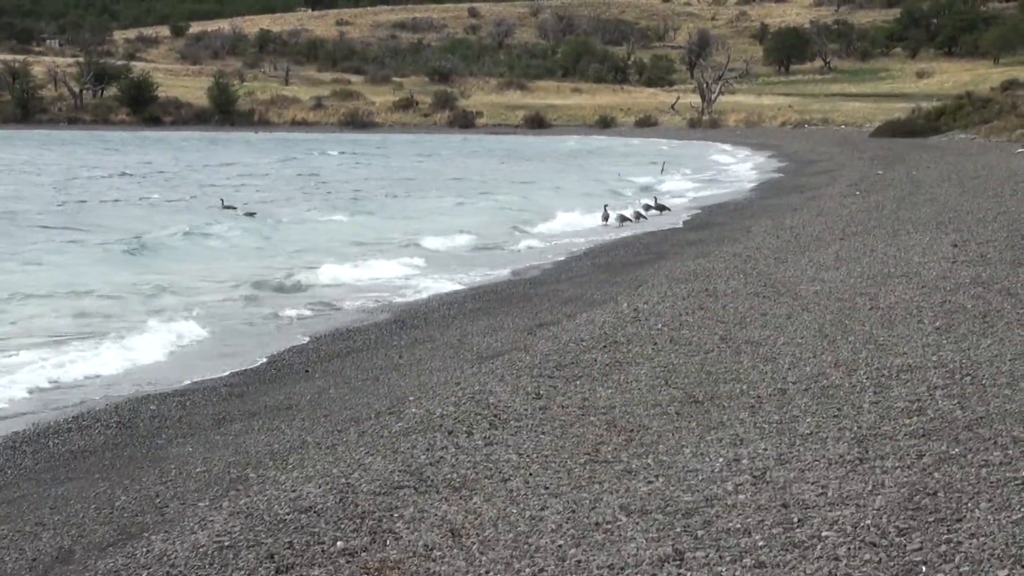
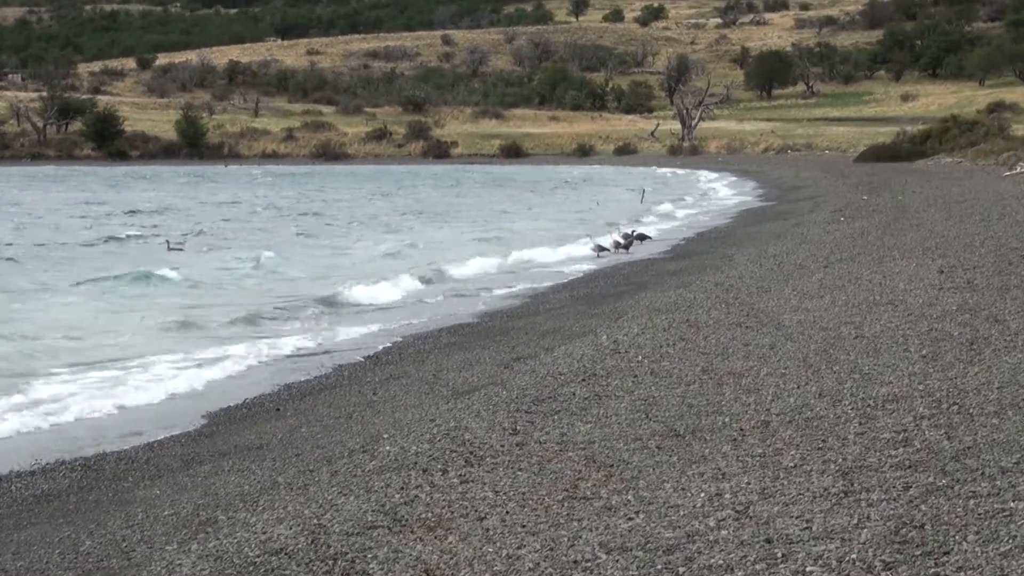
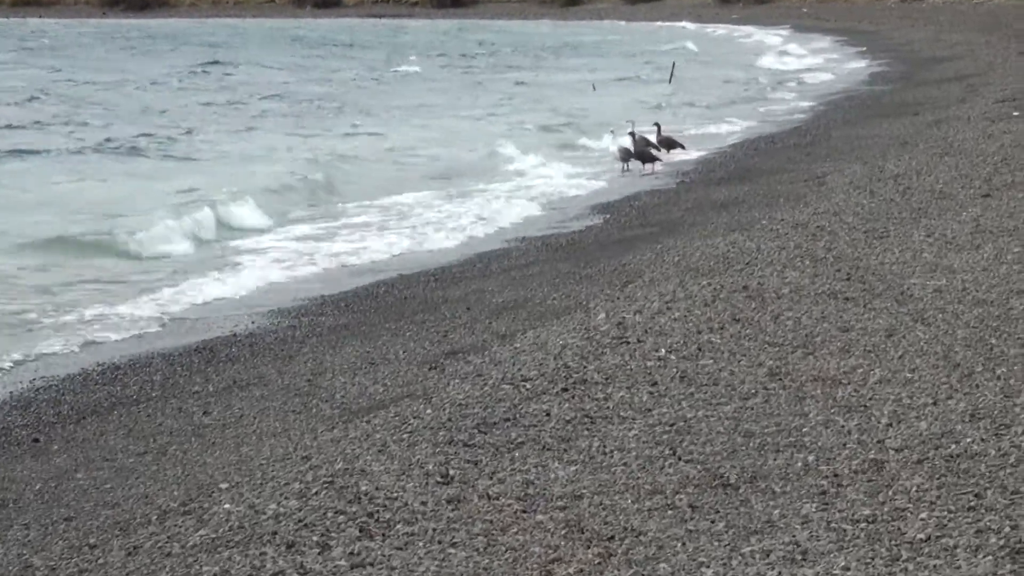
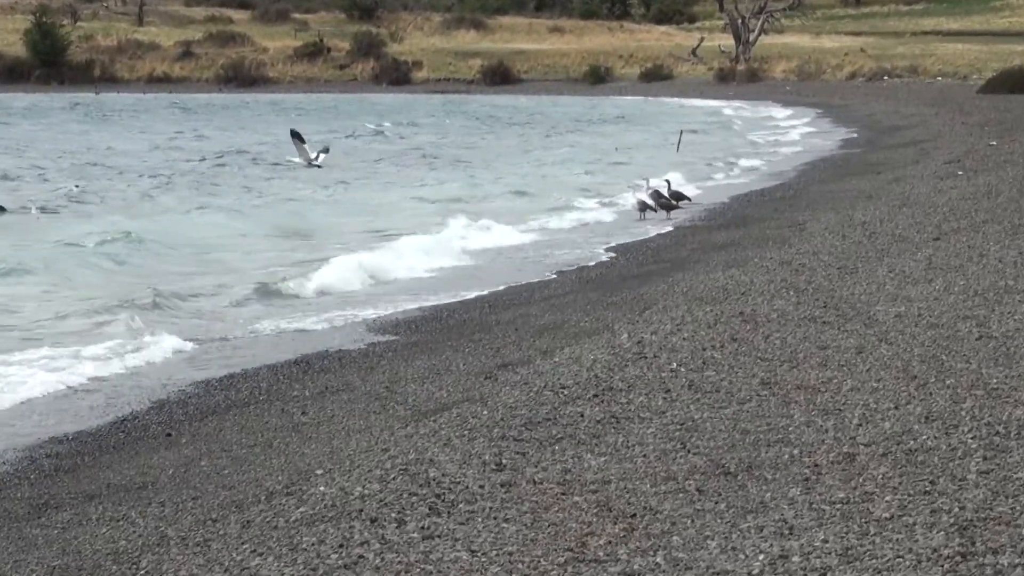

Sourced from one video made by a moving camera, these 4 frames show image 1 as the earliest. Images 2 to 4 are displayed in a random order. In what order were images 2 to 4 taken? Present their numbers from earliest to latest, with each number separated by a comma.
2, 4, 3
